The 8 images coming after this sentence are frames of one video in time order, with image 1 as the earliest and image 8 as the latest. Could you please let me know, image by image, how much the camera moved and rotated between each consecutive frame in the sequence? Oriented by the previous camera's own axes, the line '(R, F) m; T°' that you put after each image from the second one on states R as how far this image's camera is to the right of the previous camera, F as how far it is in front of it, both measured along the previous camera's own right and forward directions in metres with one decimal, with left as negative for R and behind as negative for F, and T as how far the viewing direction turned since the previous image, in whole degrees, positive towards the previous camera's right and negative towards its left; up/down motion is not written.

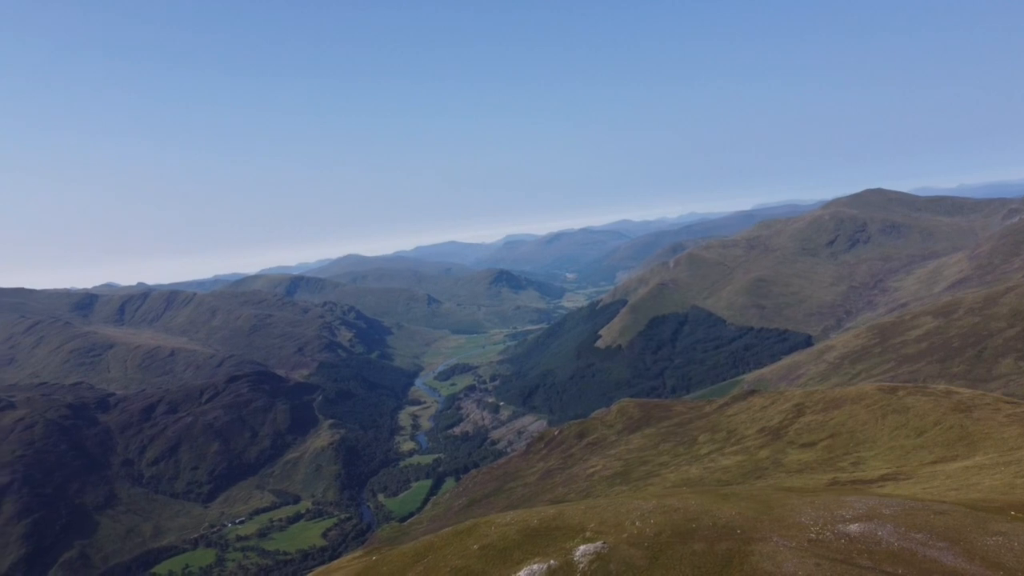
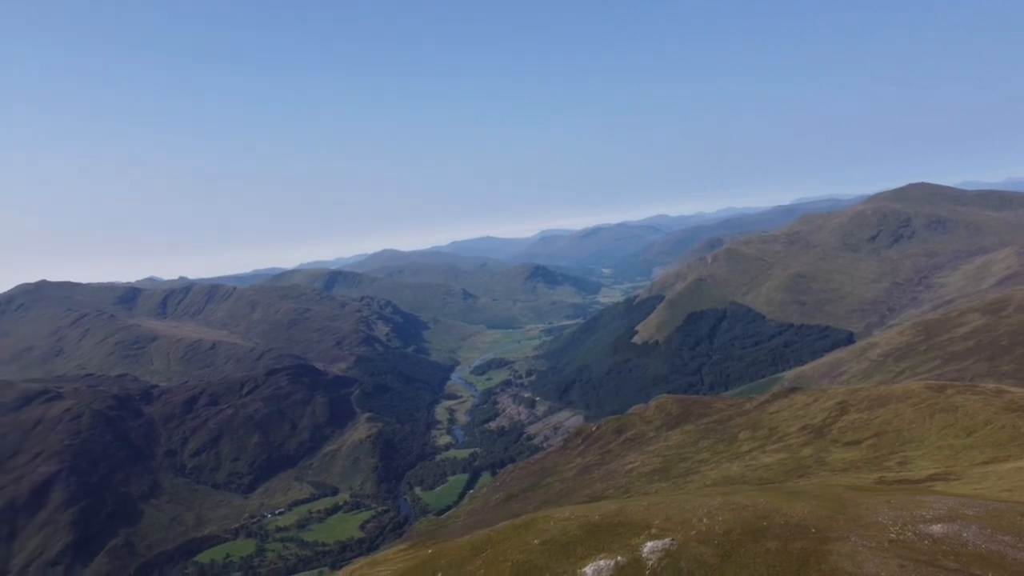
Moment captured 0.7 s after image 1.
(-5.3, +0.9) m; -2°
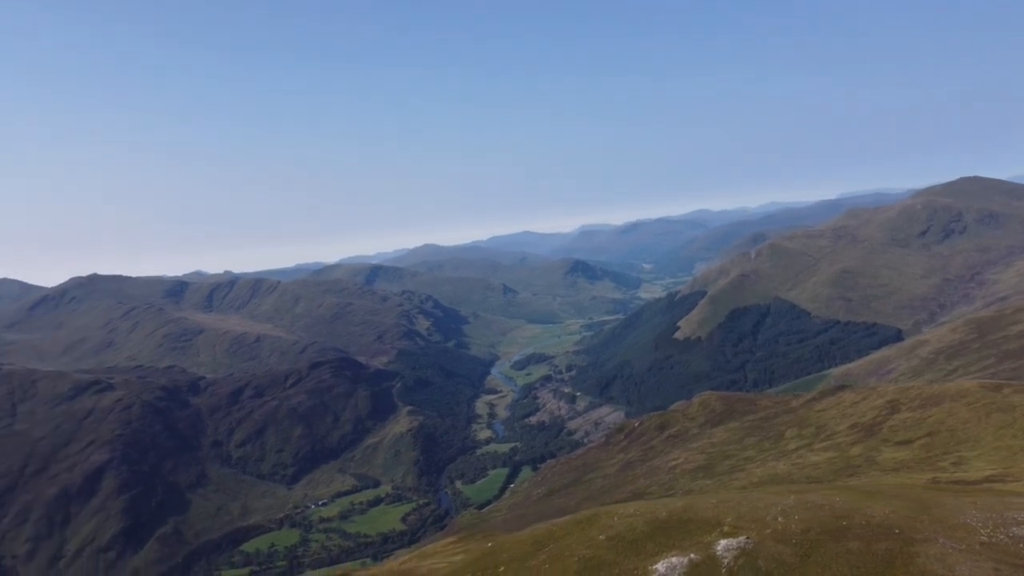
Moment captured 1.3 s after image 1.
(-5.3, +0.7) m; -2°
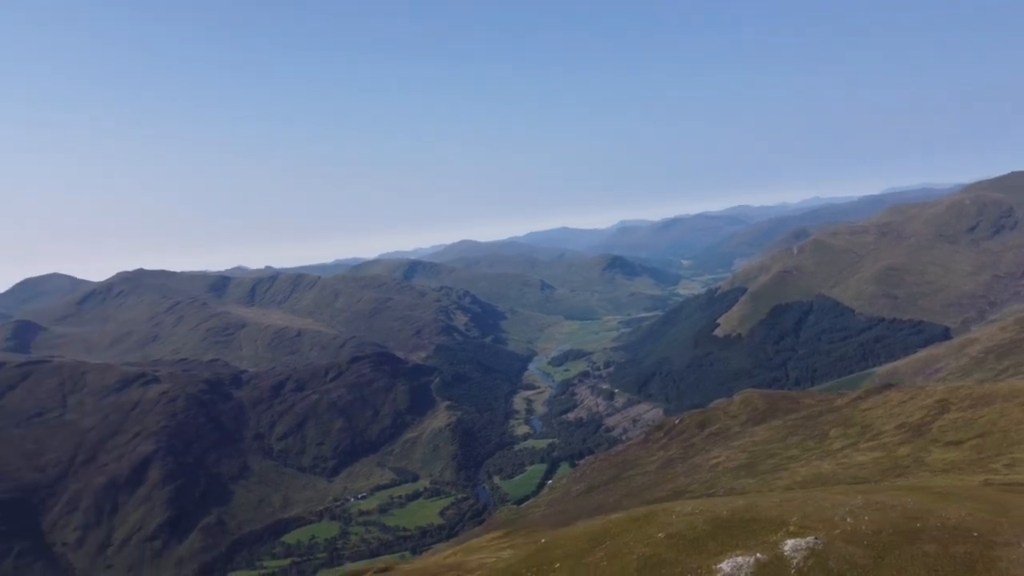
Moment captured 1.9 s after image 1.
(-4.4, +0.3) m; -2°
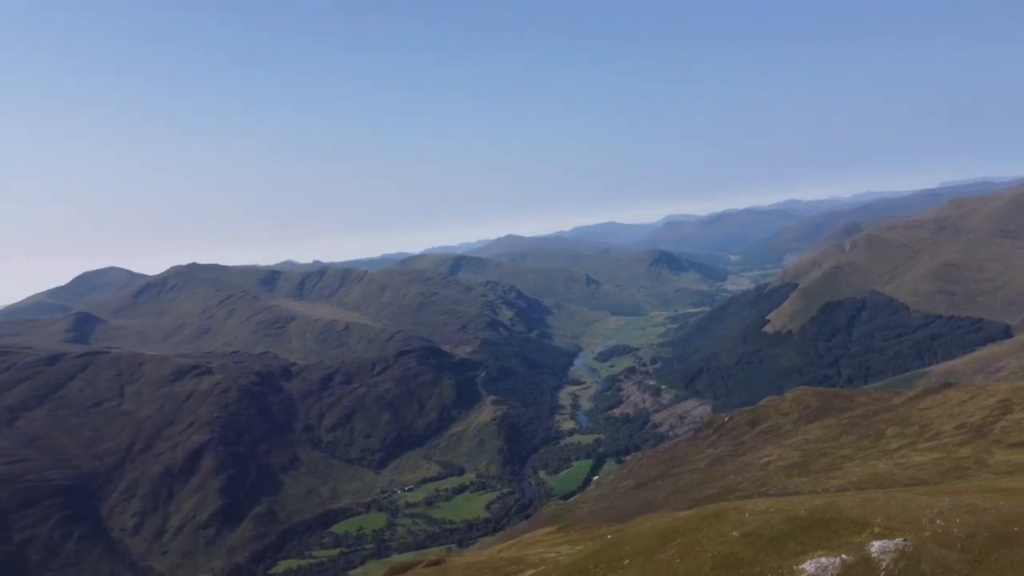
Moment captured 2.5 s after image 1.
(-5.6, +0.2) m; -3°
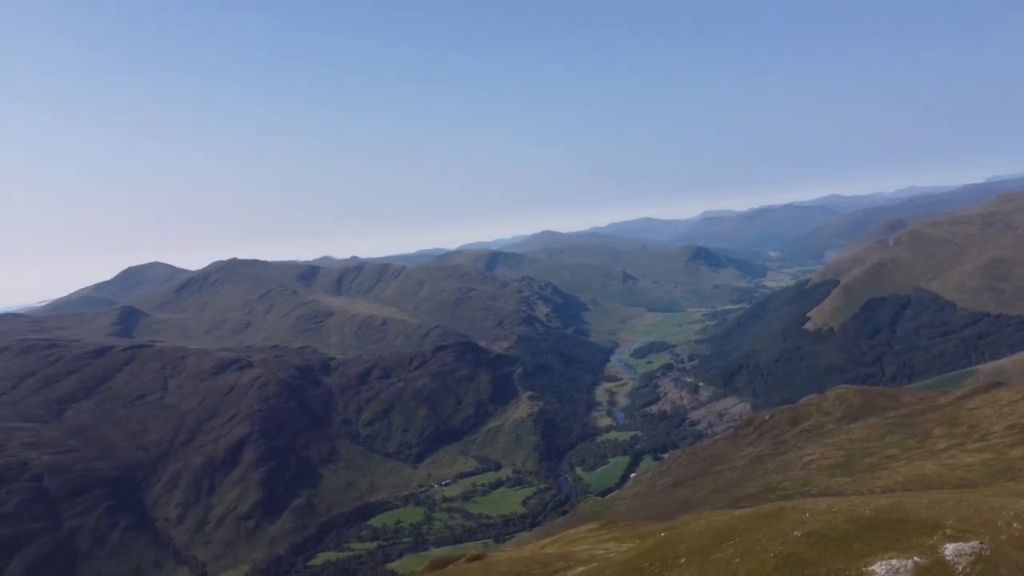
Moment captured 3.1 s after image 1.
(-4.5, -0.1) m; -2°
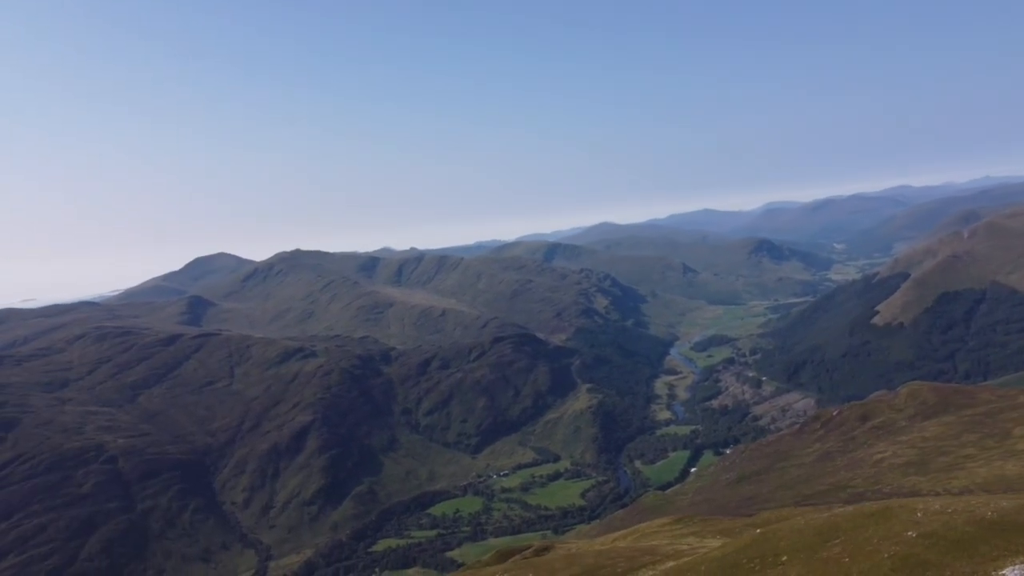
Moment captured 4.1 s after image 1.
(-9.3, 0.0) m; -3°
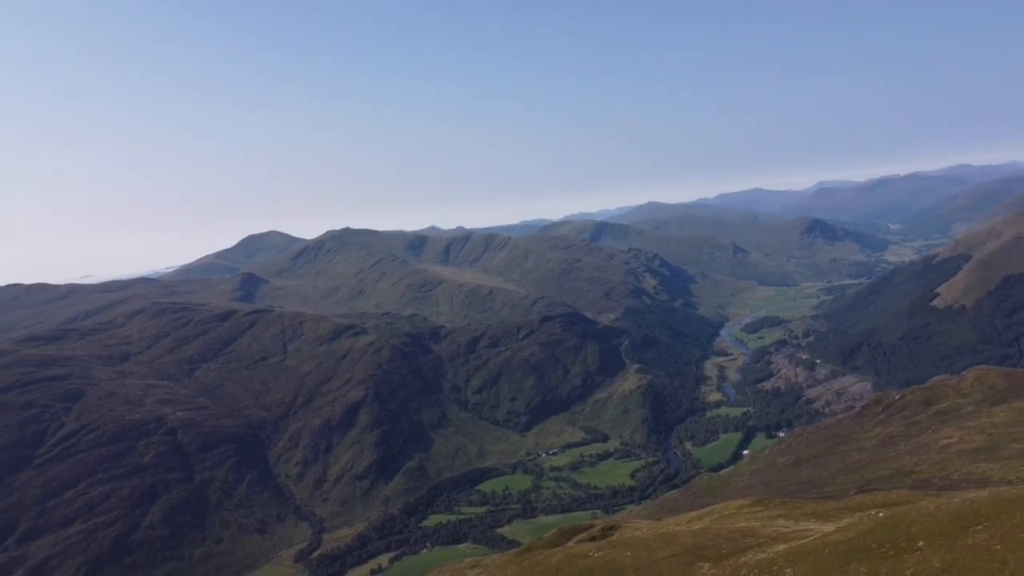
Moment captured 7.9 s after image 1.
(-17.0, +3.5) m; -1°
